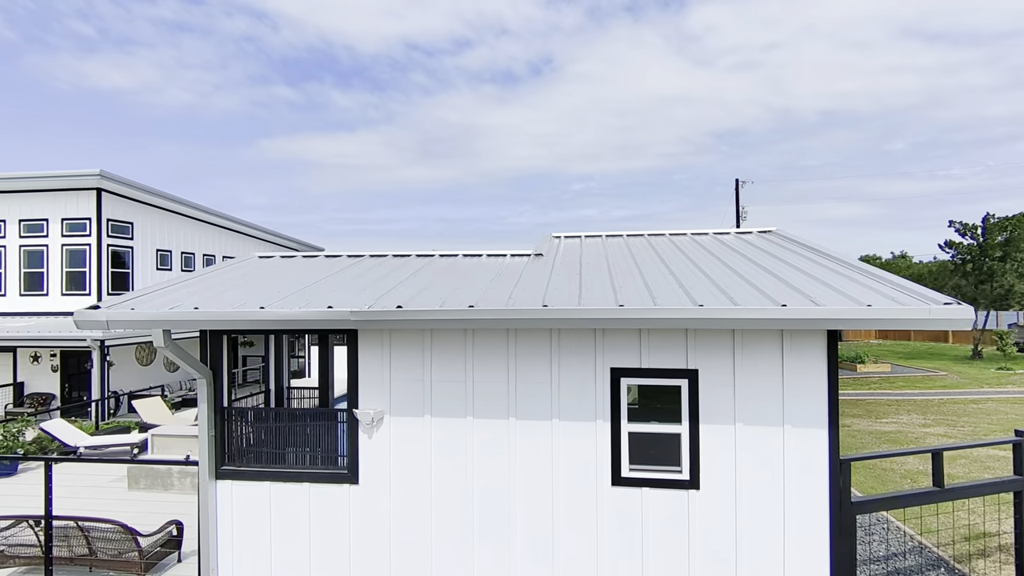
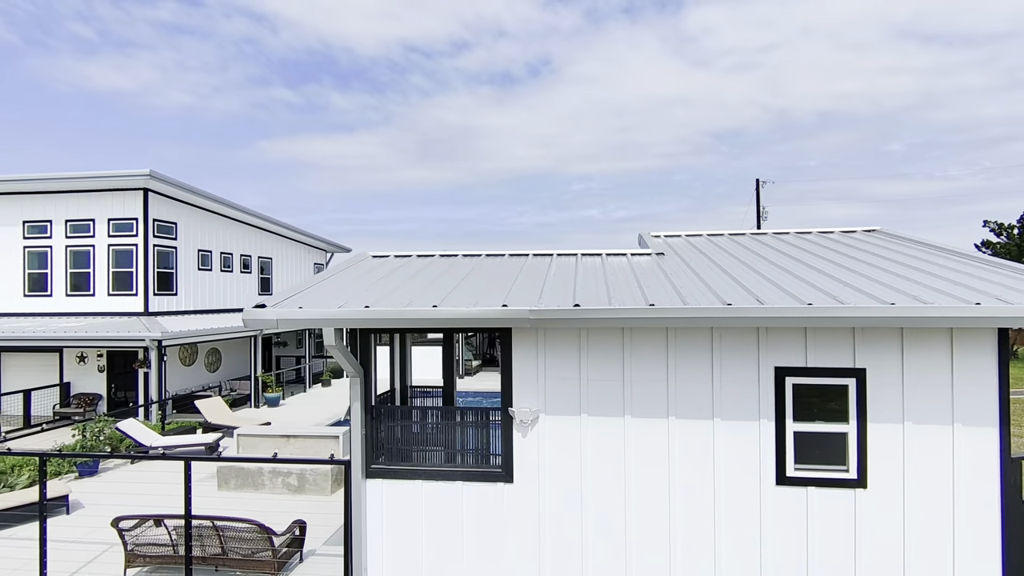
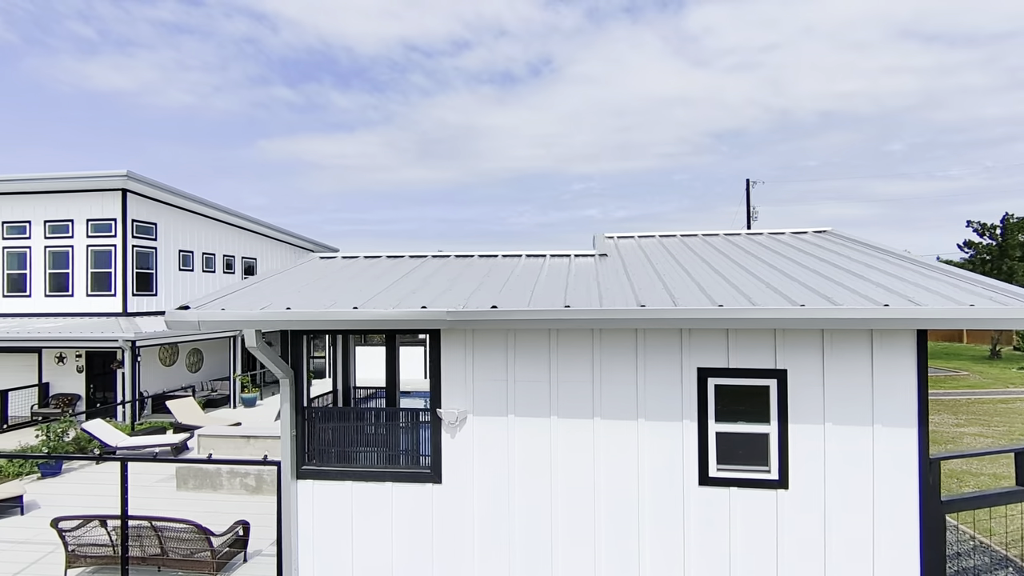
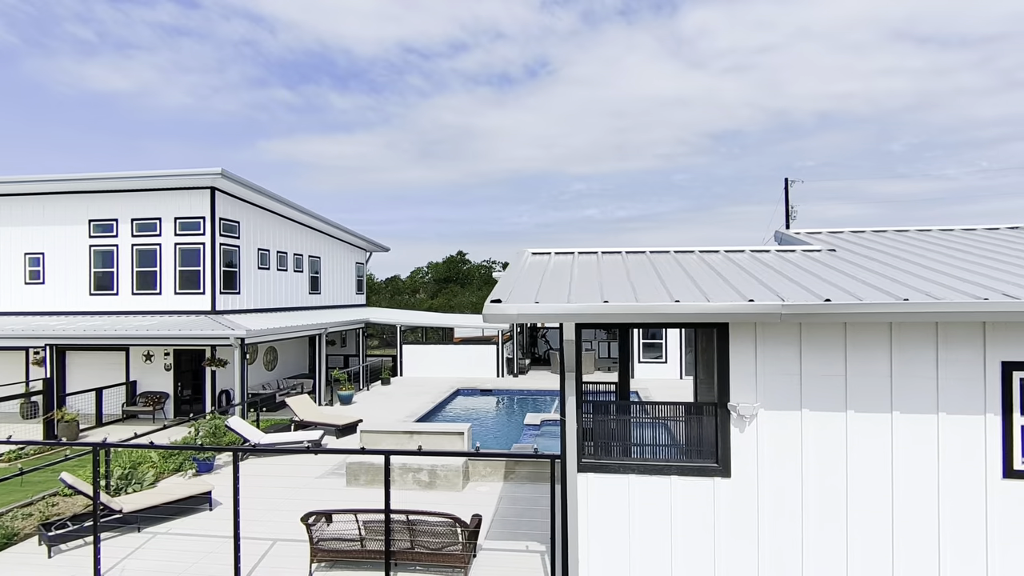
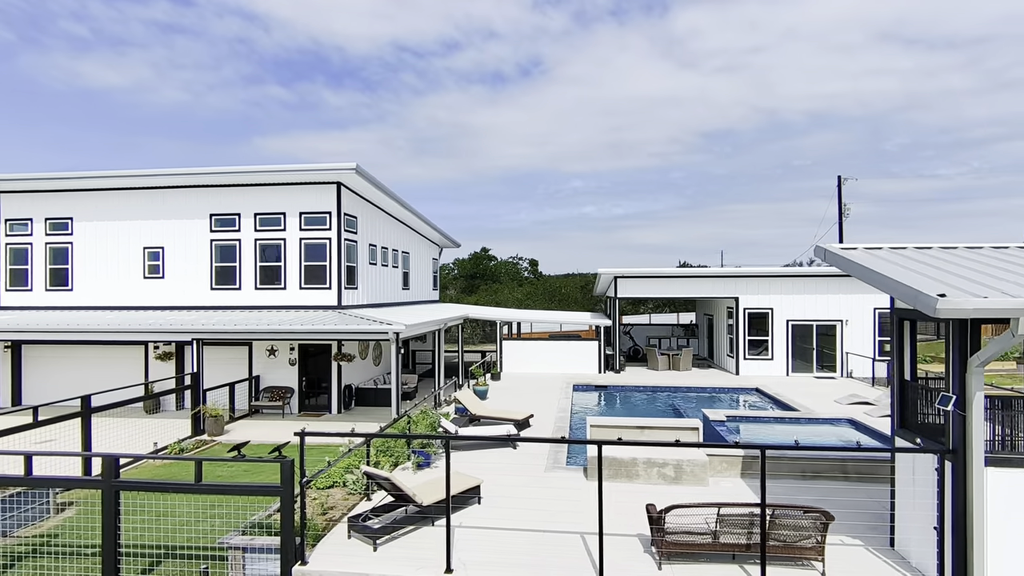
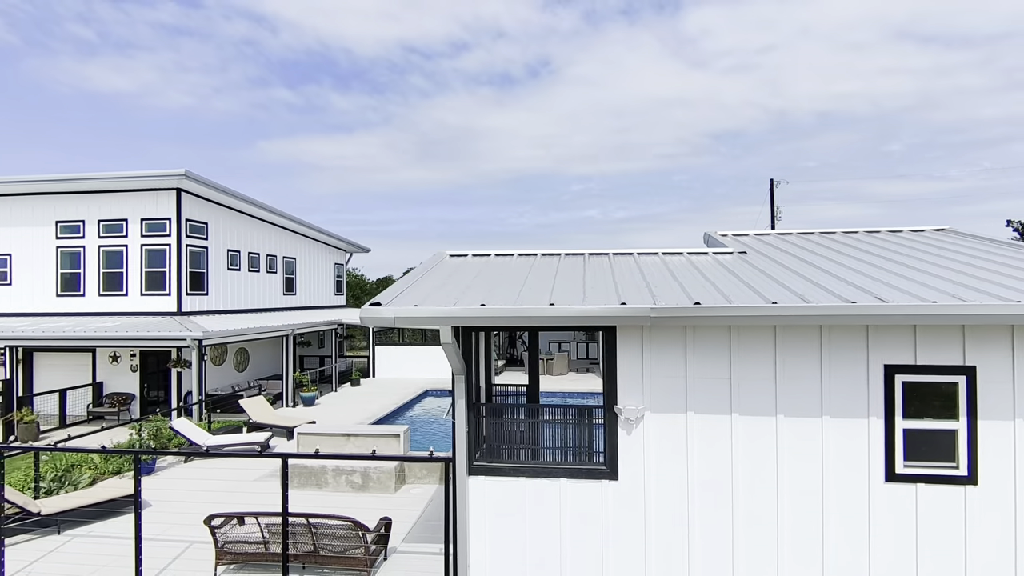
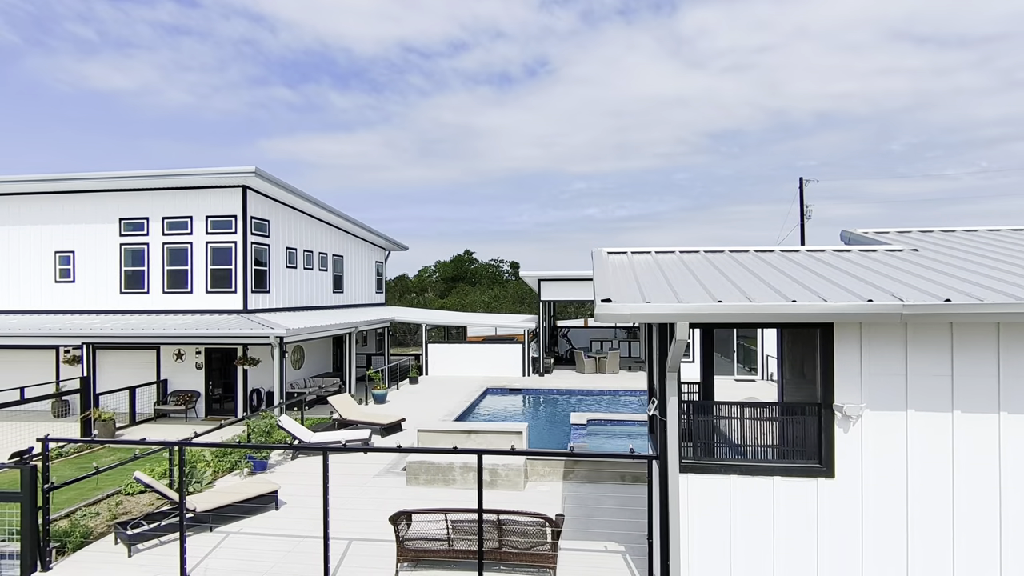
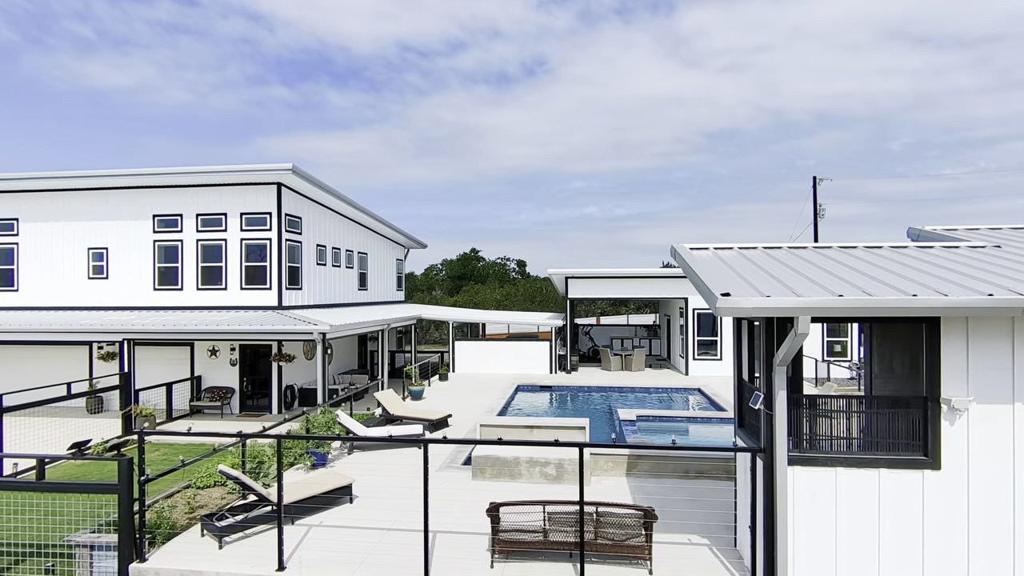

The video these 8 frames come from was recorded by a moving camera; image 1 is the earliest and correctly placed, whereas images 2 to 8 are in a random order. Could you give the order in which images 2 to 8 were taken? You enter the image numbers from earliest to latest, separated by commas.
3, 2, 6, 4, 7, 8, 5
